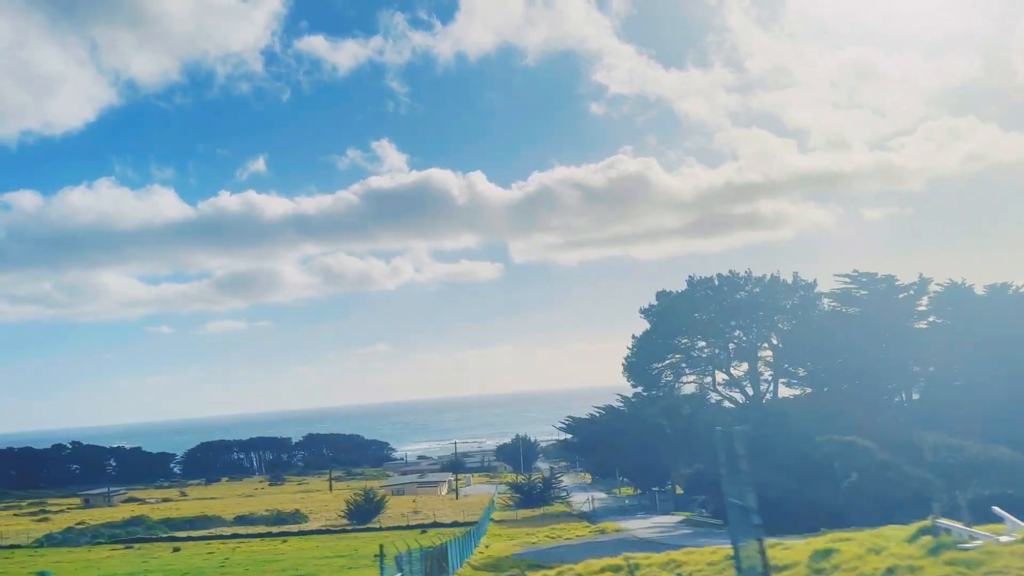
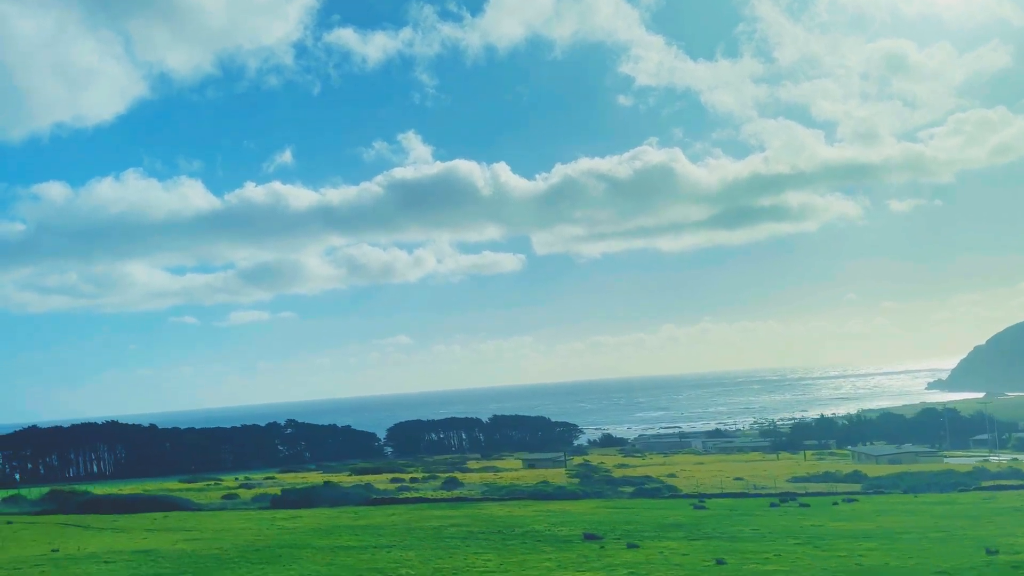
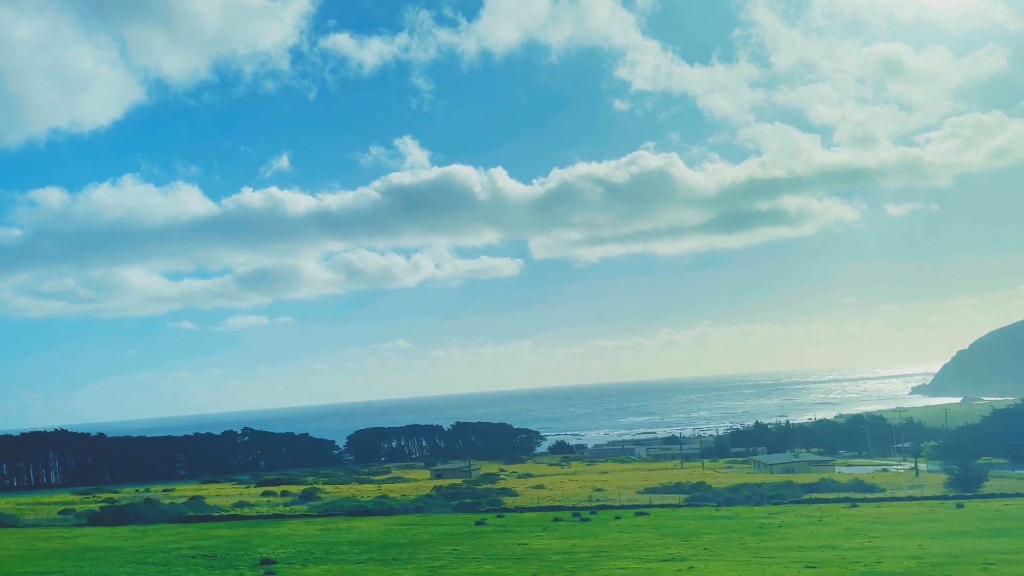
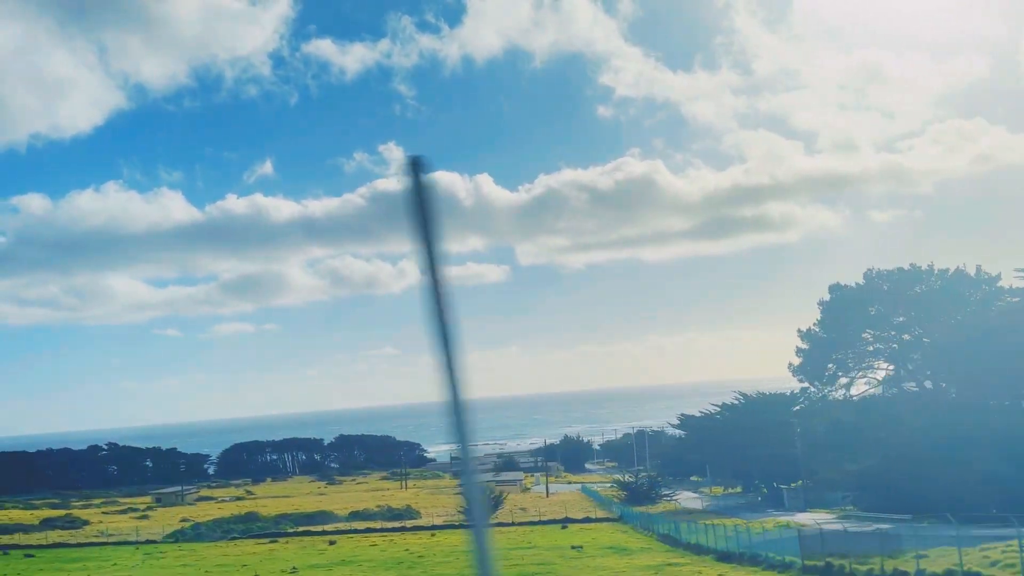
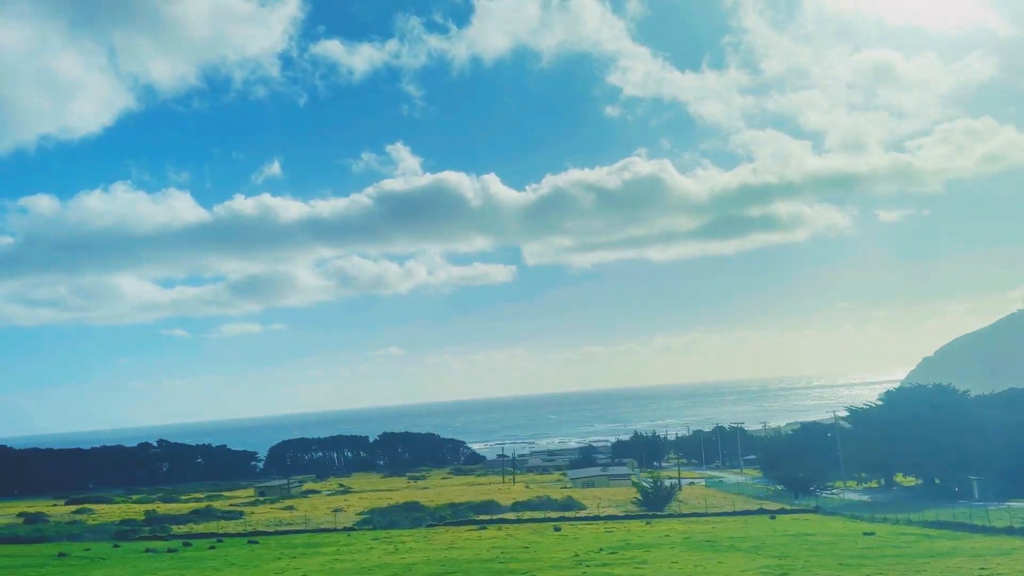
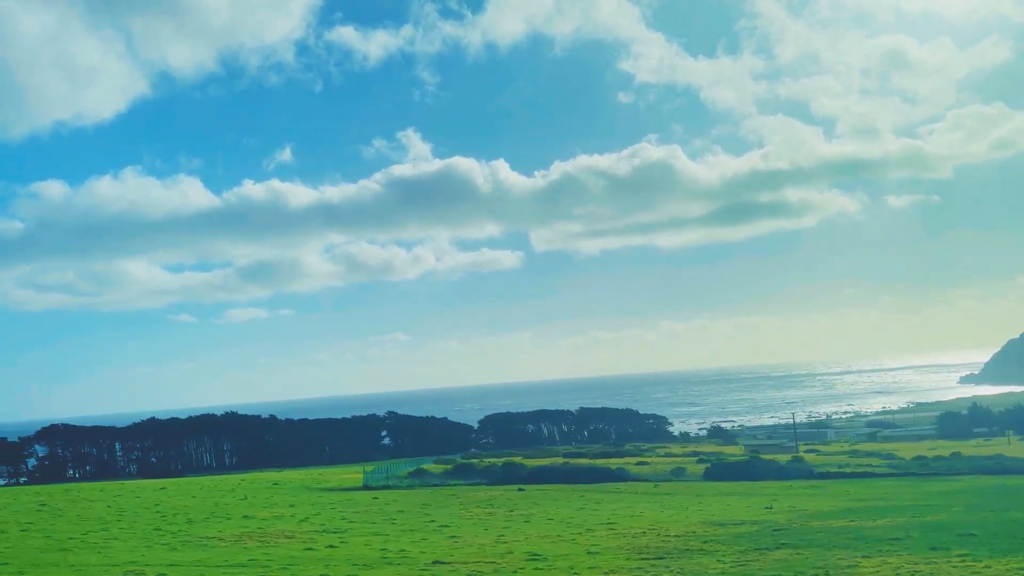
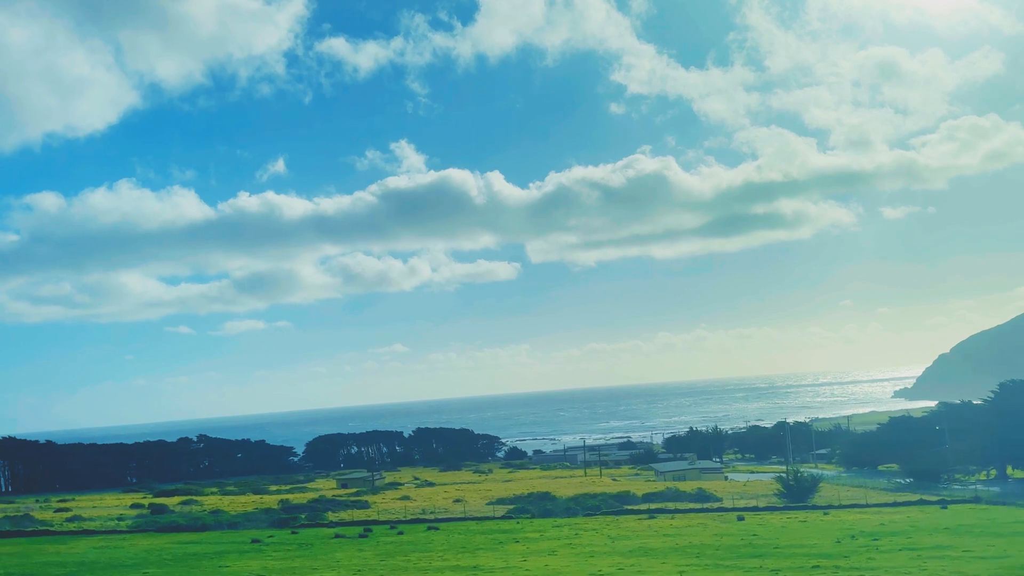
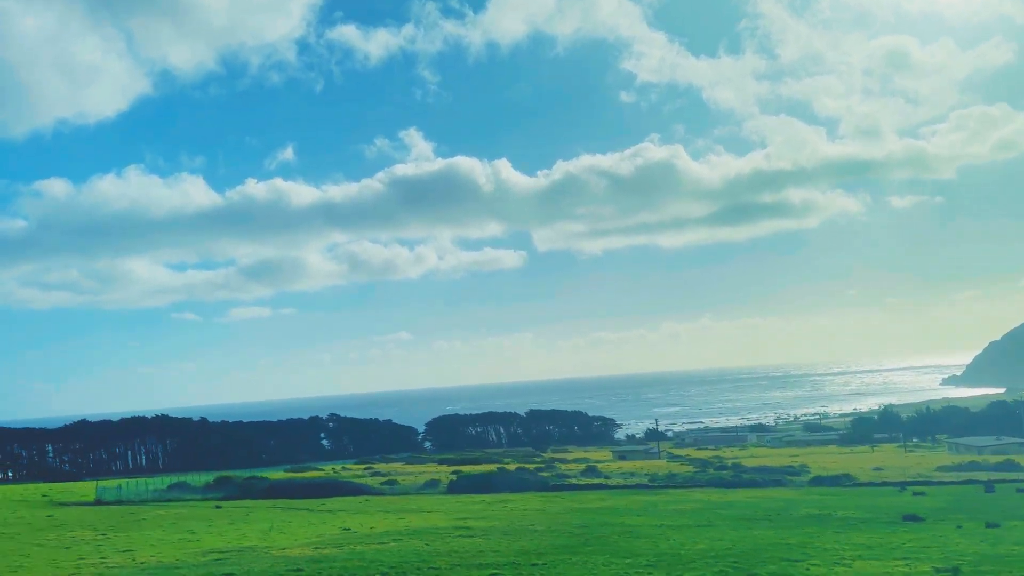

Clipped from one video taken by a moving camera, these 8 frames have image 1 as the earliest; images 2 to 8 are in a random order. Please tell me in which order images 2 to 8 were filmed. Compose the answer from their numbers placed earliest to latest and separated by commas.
4, 5, 7, 3, 2, 8, 6
